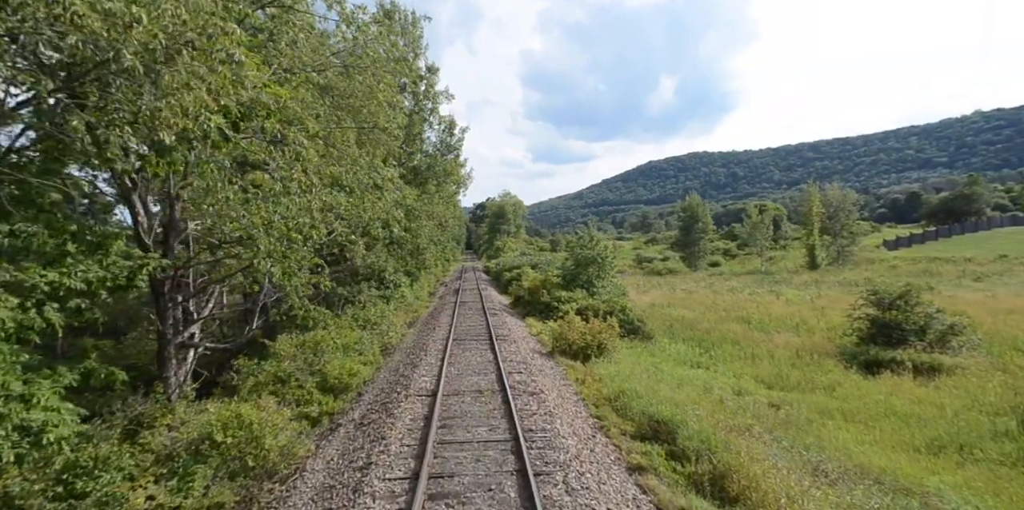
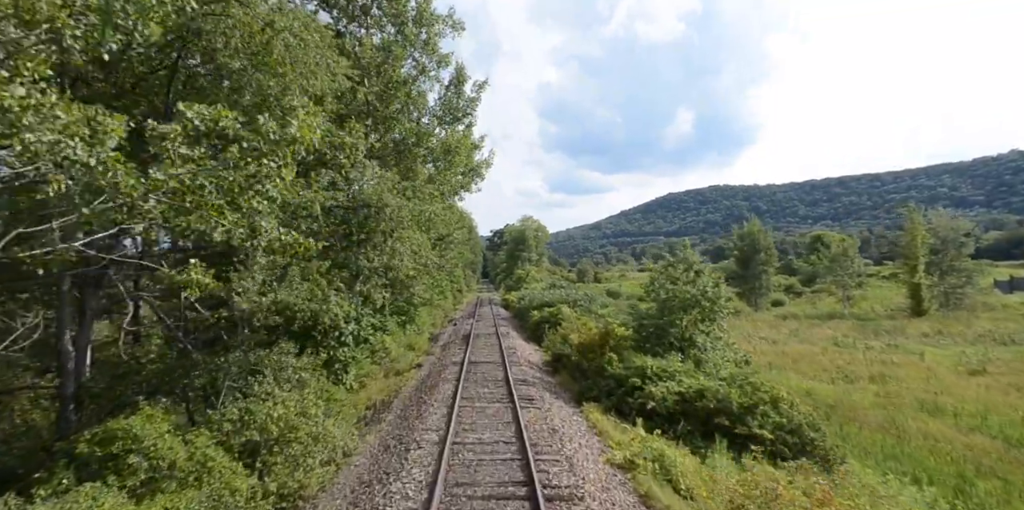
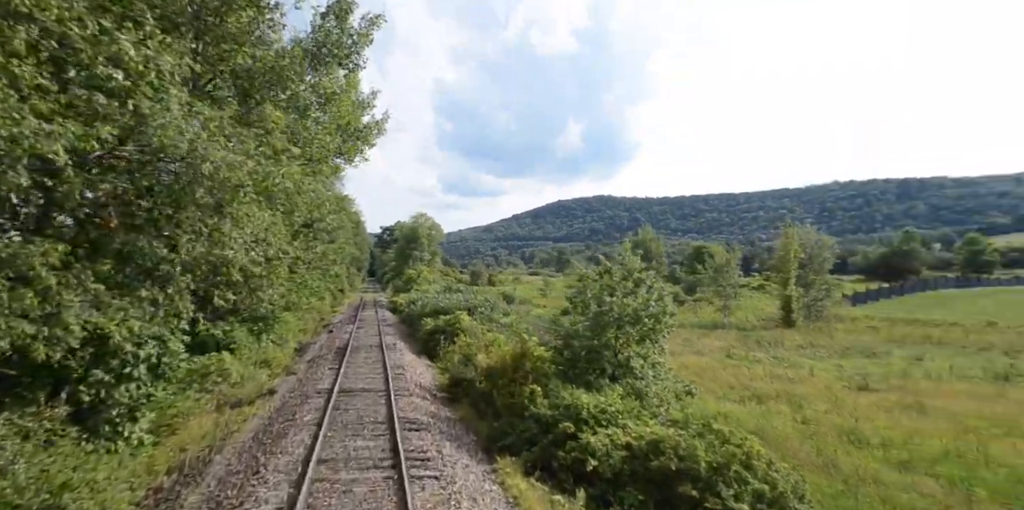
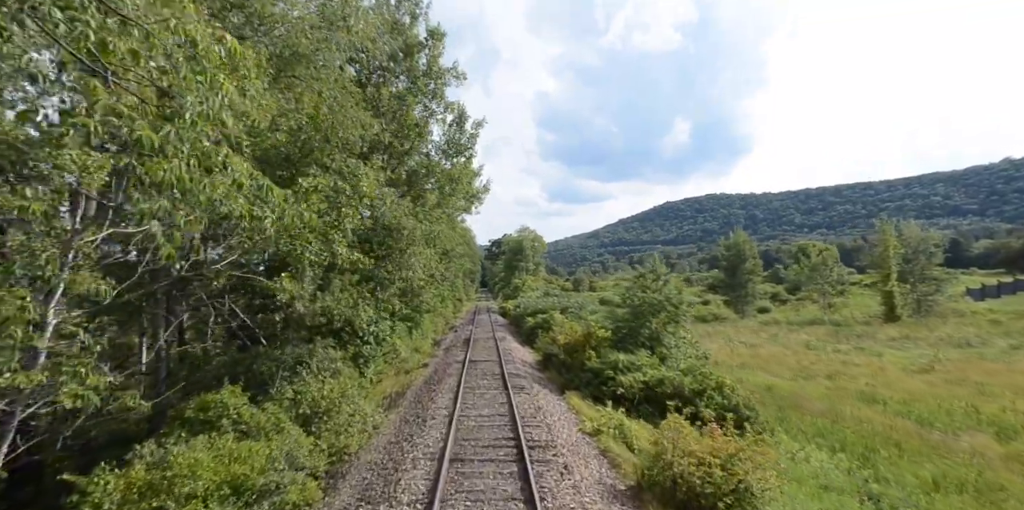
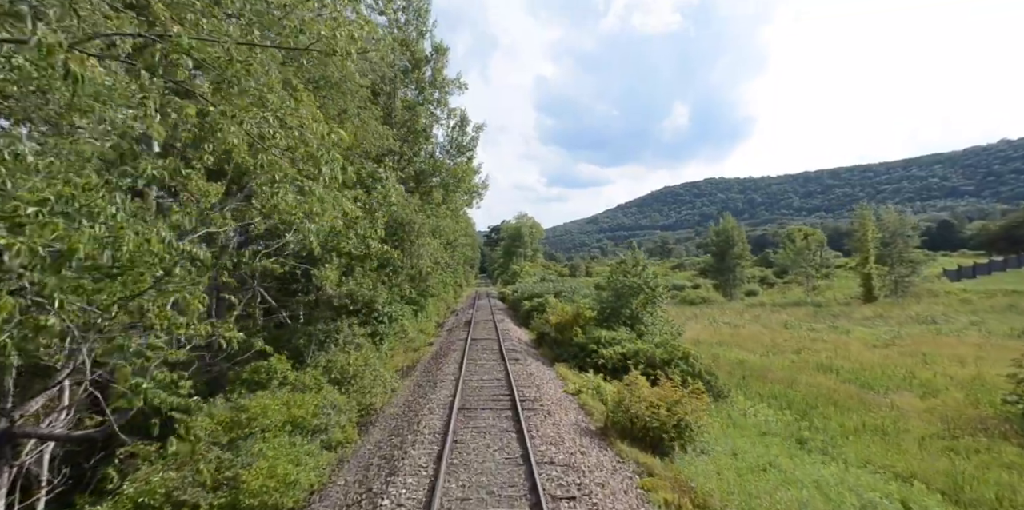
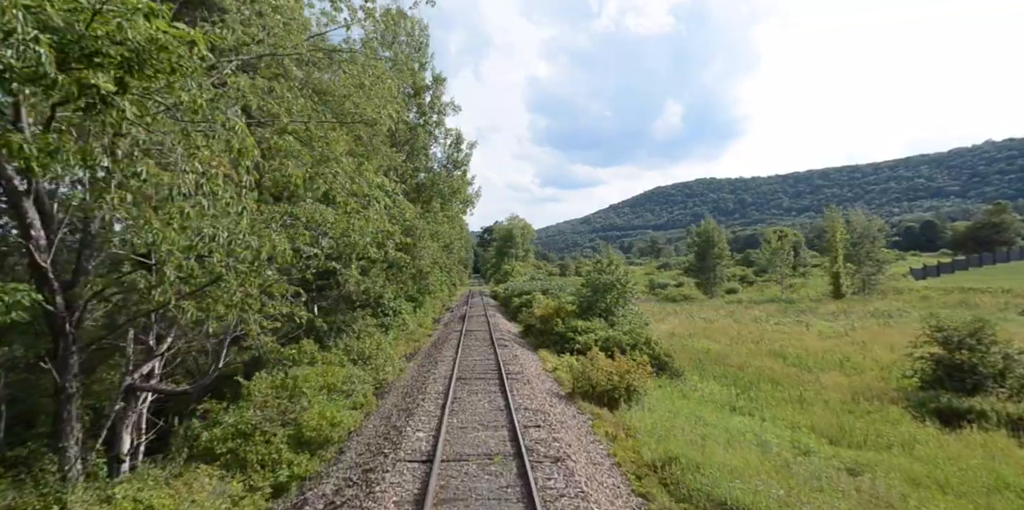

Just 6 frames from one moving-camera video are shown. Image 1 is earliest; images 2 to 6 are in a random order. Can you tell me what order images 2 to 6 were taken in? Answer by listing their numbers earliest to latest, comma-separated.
6, 5, 4, 2, 3
